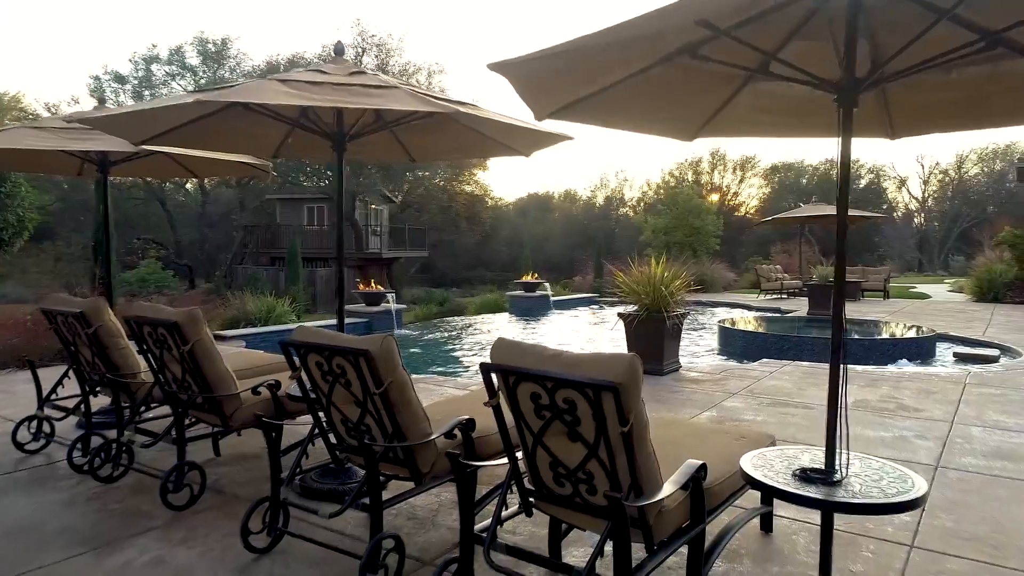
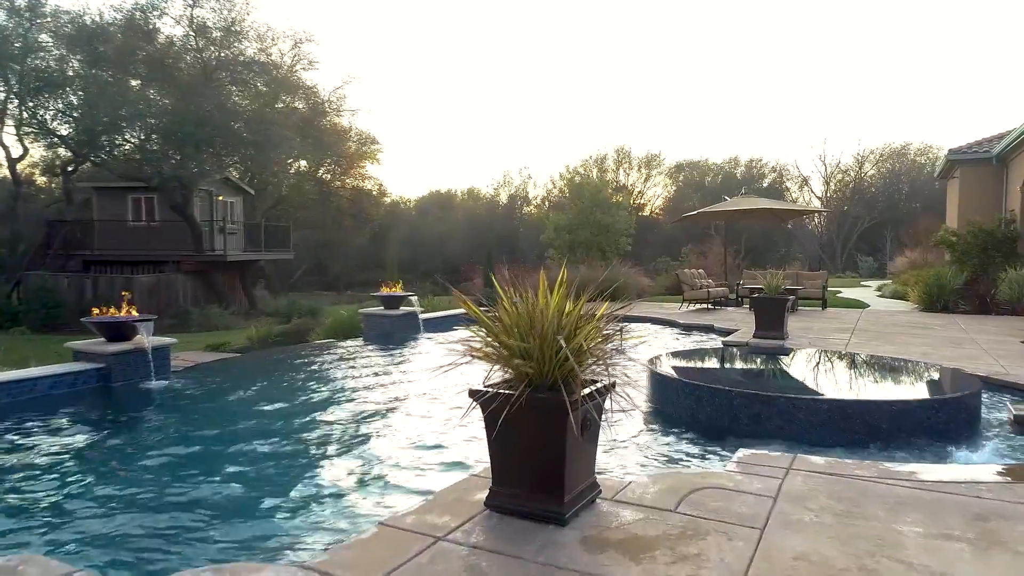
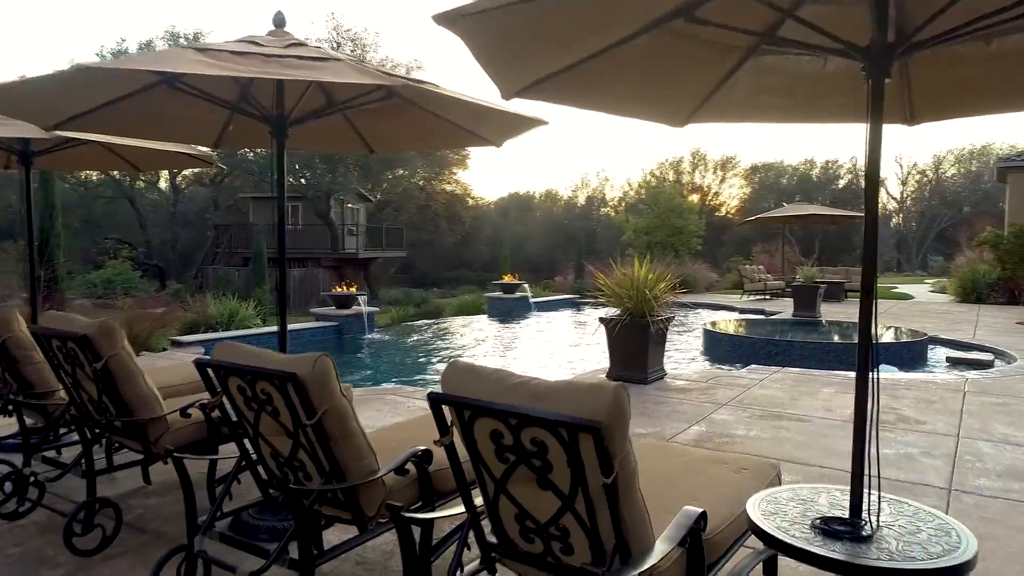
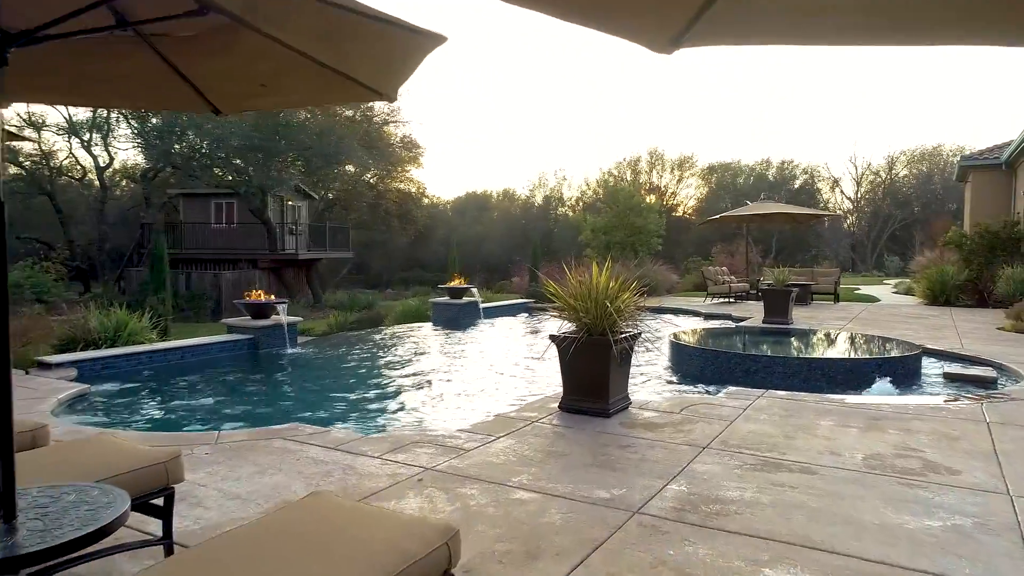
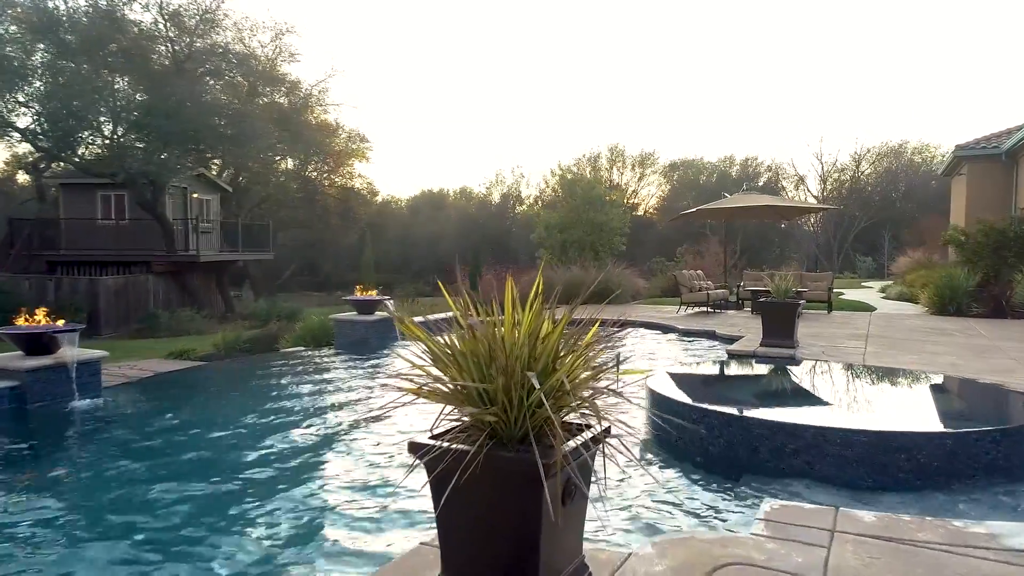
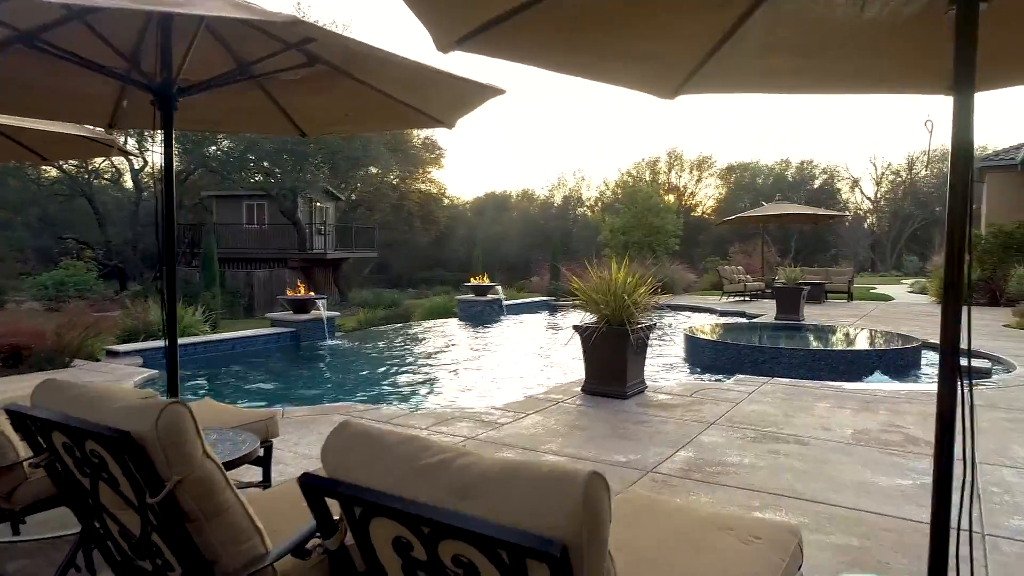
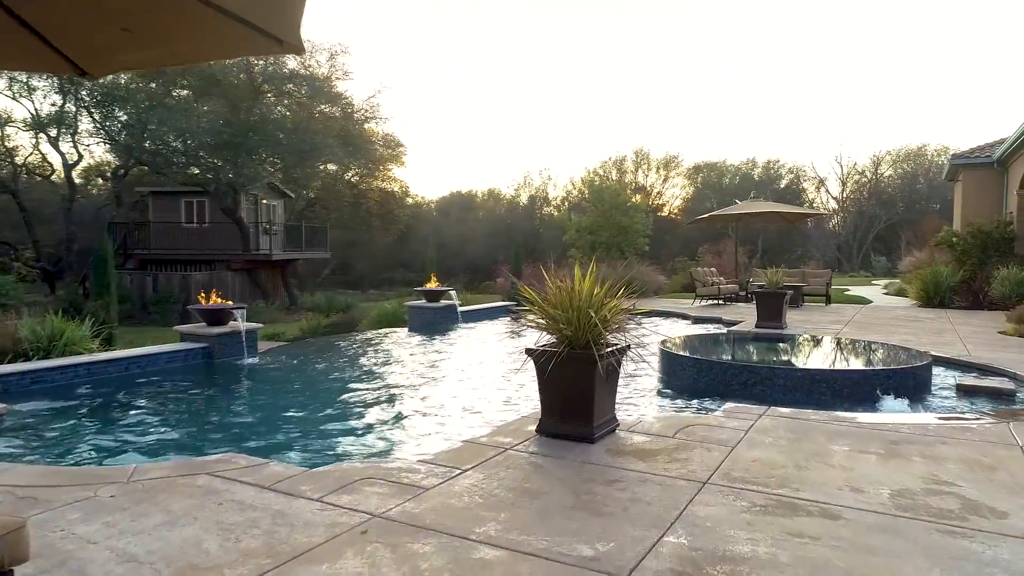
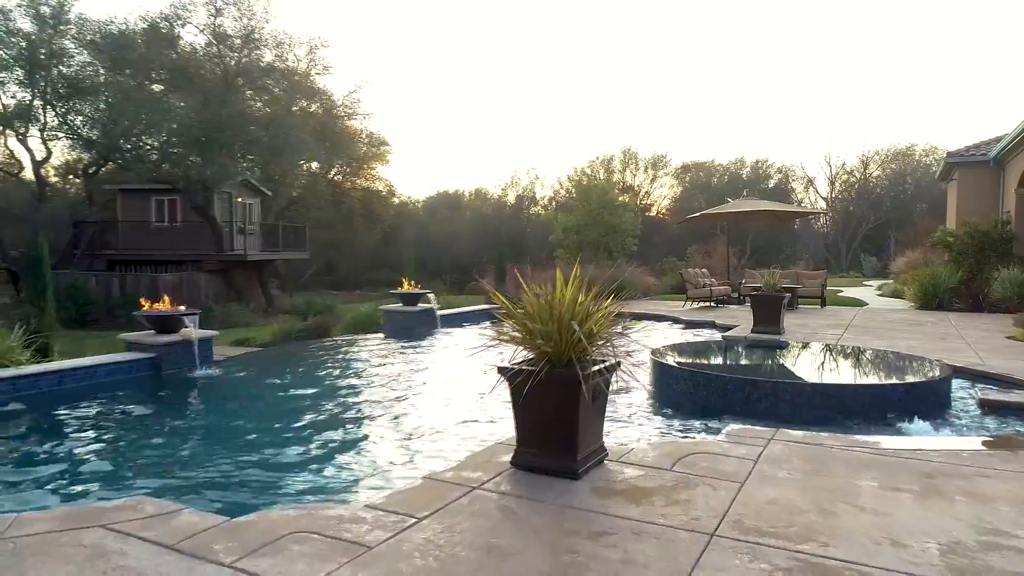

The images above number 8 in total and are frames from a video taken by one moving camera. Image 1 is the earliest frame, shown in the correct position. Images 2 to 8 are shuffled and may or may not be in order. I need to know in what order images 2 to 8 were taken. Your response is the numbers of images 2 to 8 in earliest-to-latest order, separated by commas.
3, 6, 4, 7, 8, 2, 5
